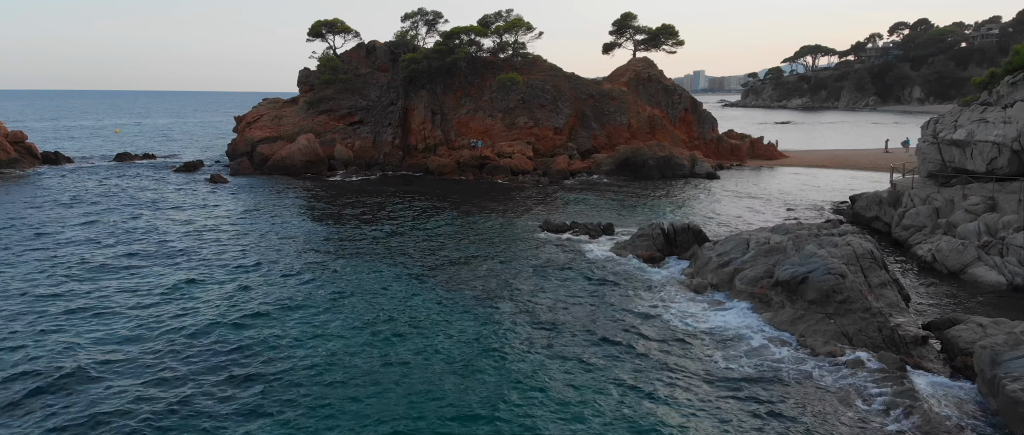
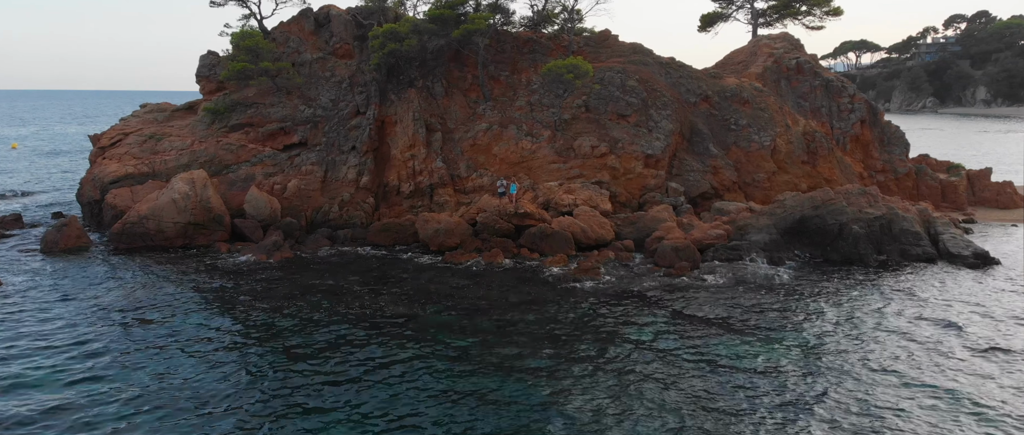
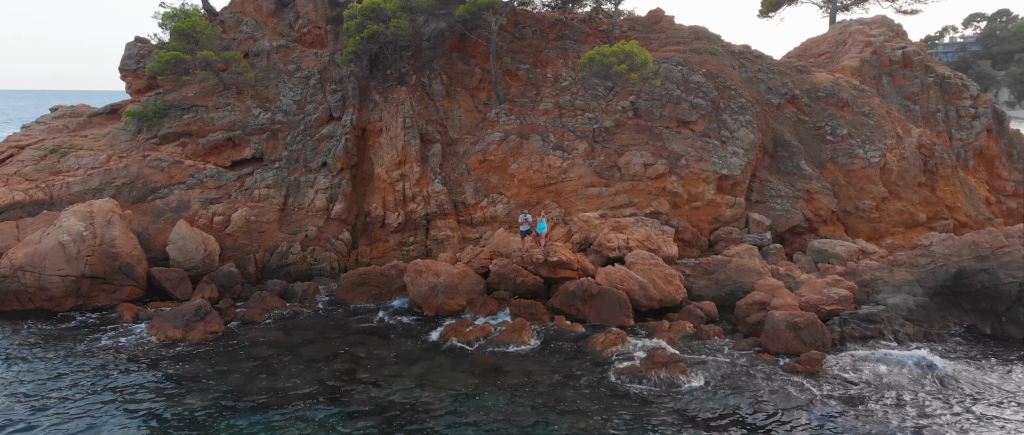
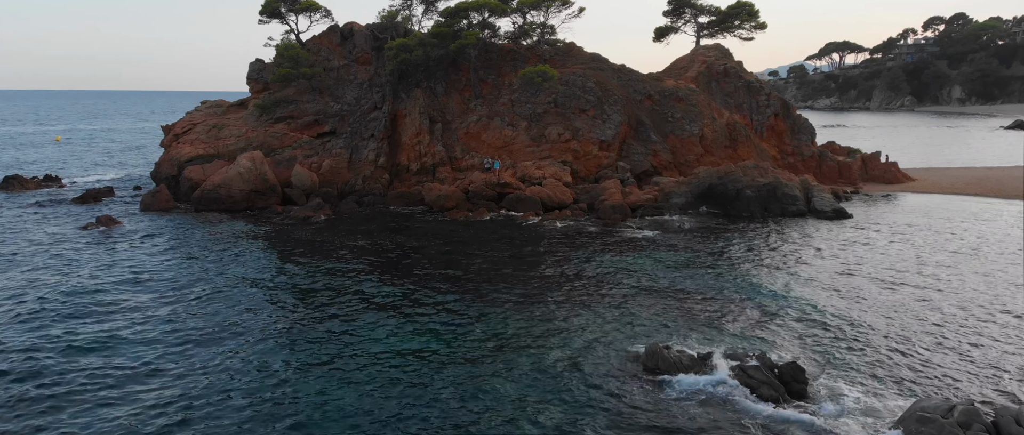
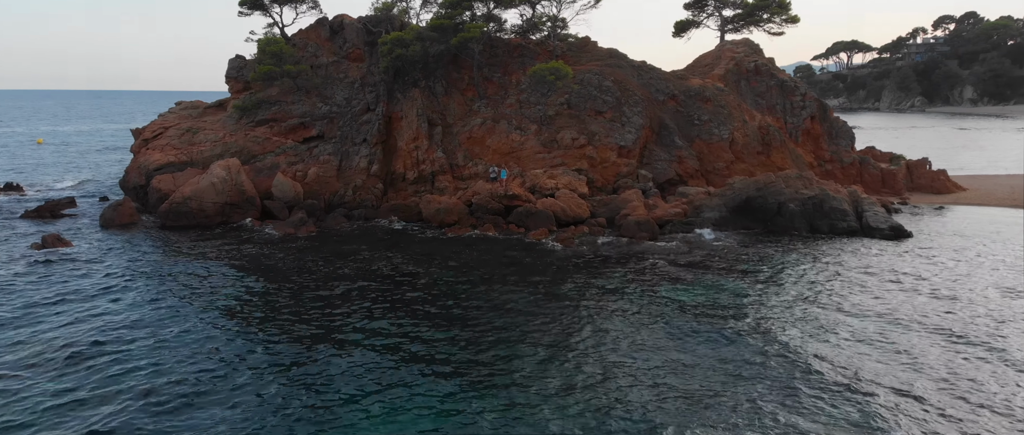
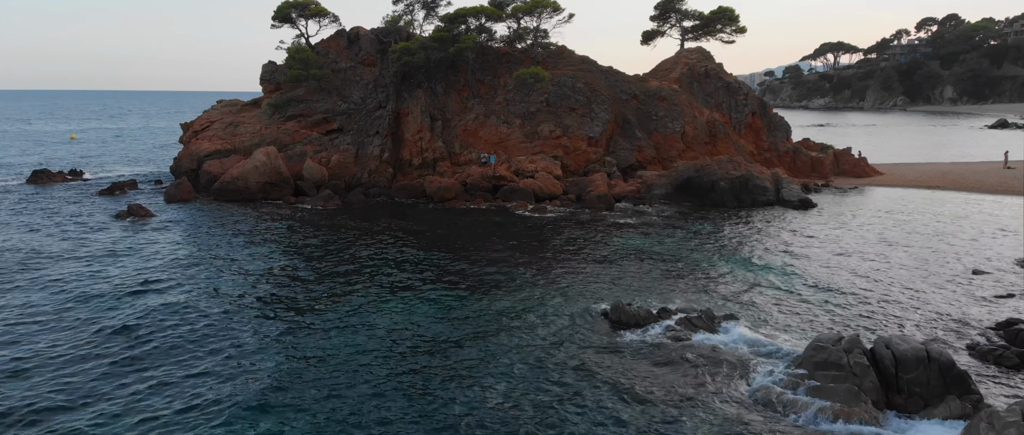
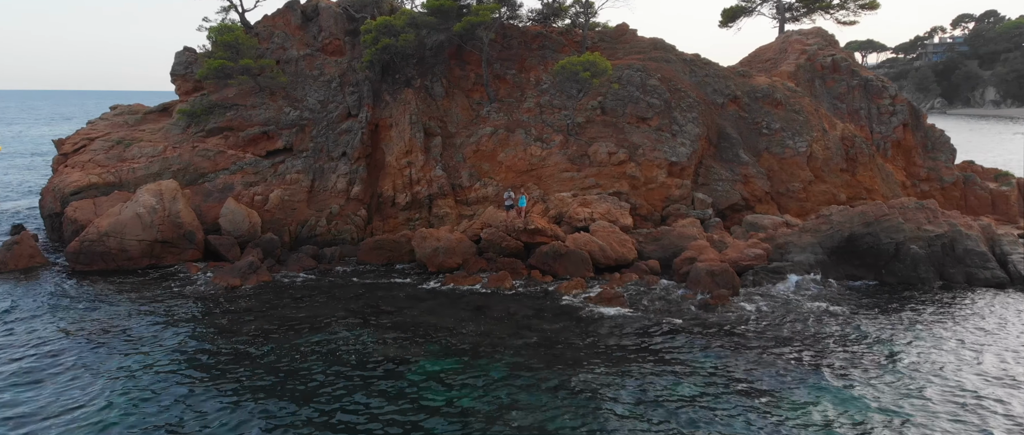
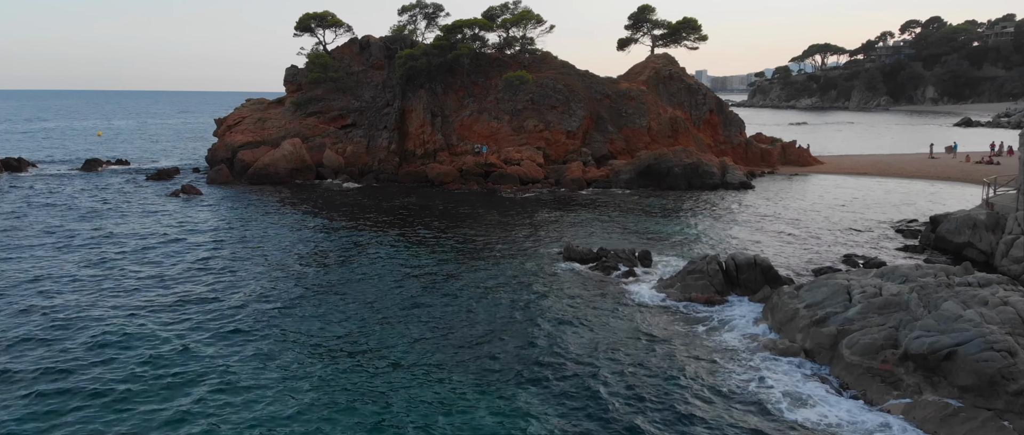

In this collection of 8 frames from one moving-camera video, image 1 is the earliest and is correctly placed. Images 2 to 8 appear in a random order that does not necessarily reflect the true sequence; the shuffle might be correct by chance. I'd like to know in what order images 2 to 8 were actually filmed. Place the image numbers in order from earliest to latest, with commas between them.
8, 6, 4, 5, 2, 7, 3
